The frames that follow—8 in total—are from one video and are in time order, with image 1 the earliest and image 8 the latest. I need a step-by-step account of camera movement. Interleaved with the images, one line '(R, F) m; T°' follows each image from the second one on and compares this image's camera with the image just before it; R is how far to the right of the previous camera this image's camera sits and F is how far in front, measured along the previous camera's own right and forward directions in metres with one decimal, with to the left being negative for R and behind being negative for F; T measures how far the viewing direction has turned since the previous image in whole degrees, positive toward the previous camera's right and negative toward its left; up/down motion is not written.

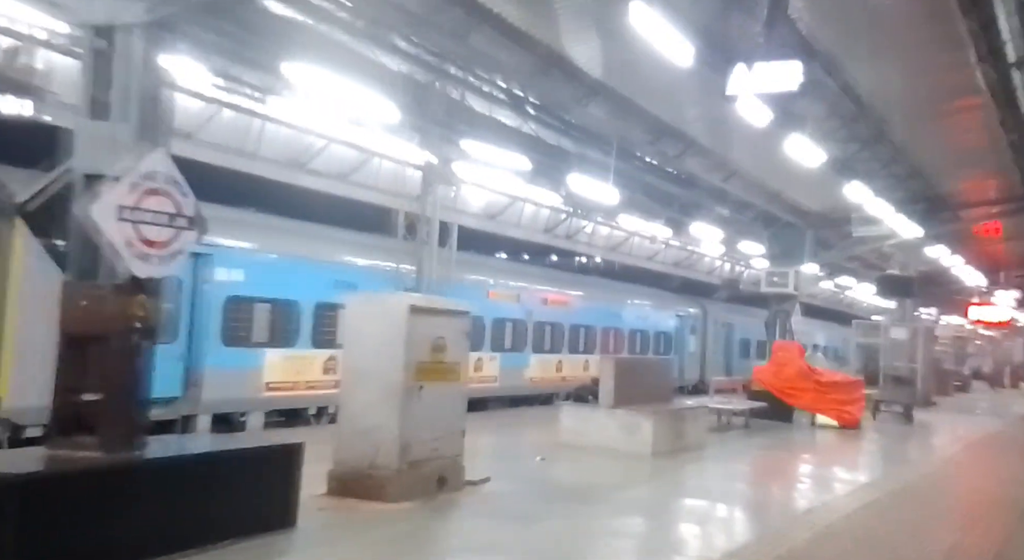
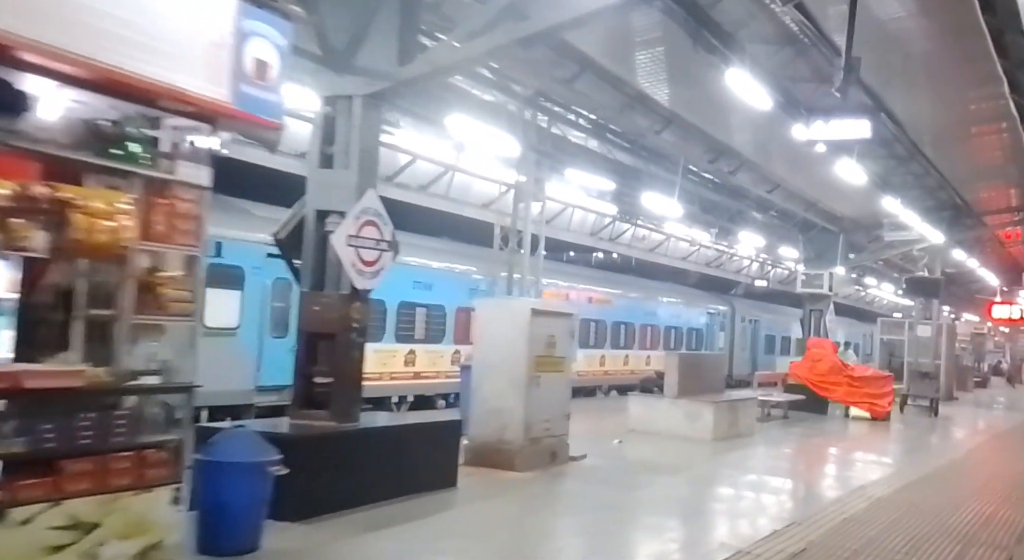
(-1.0, -1.8) m; -1°
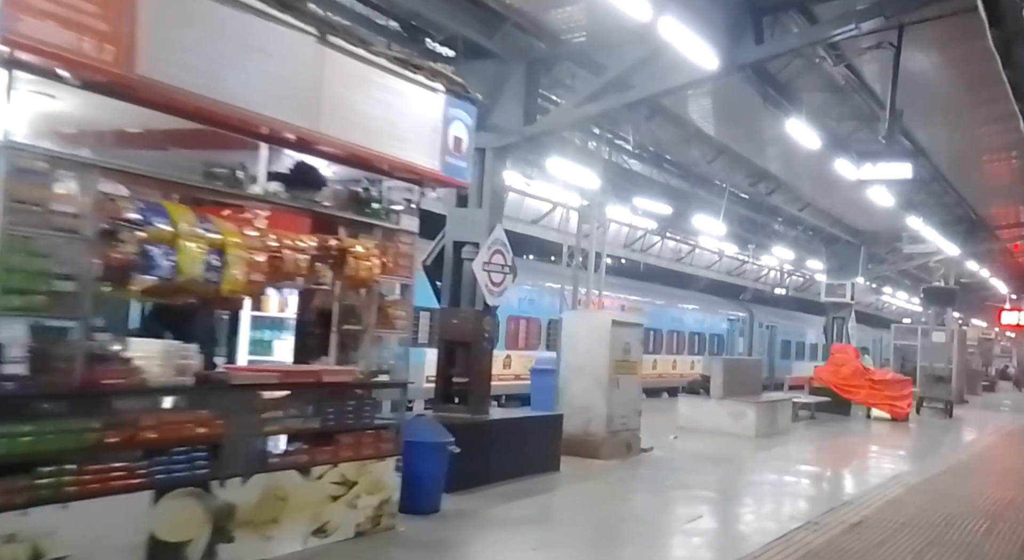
(-1.0, -1.8) m; -1°
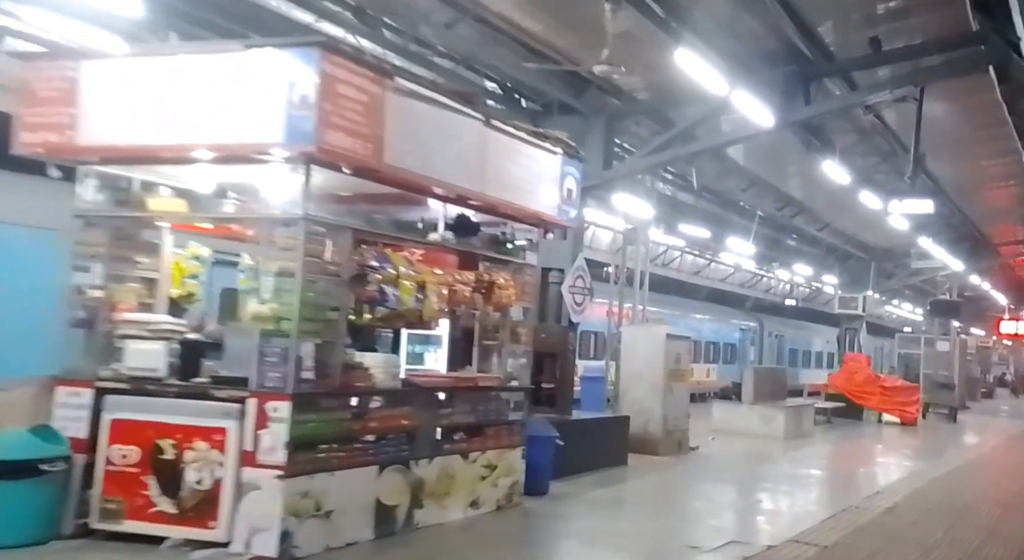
(-1.0, -1.7) m; 0°
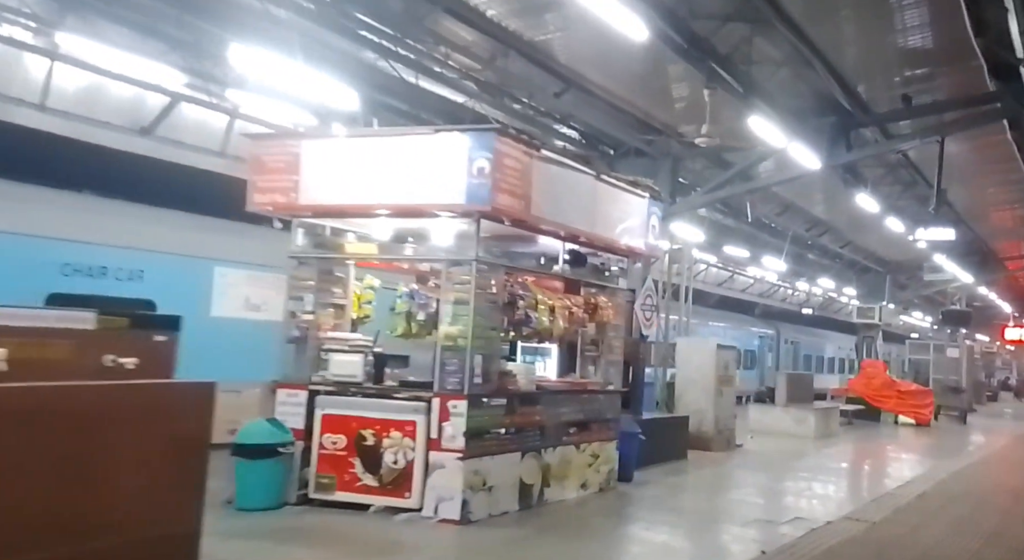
(-1.0, -1.8) m; 0°
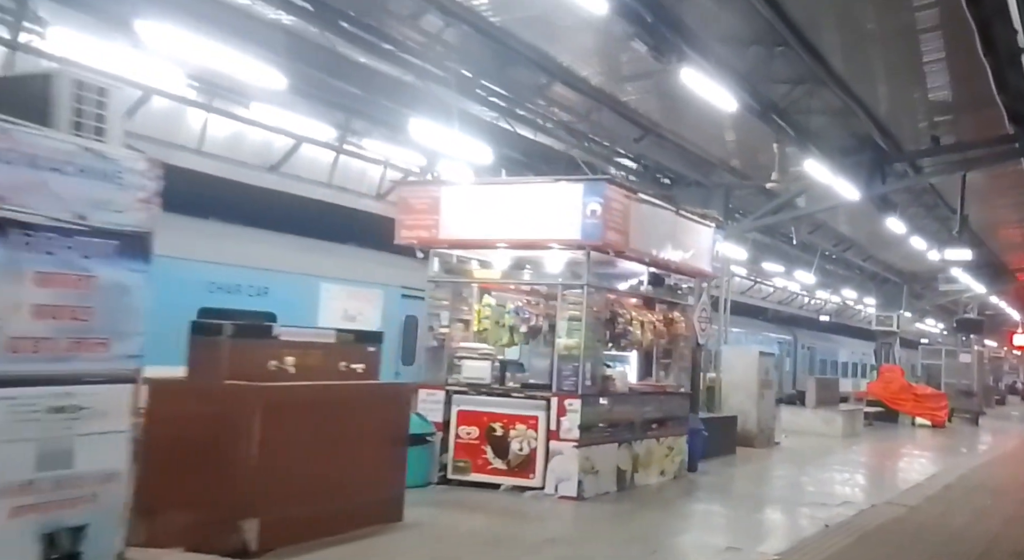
(-1.0, -1.7) m; 0°
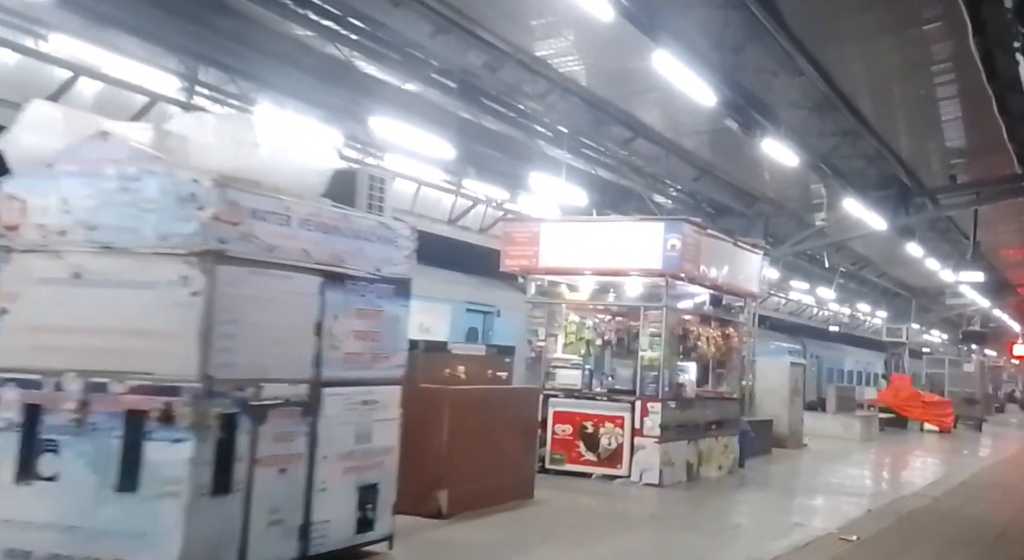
(-1.1, -1.9) m; 0°
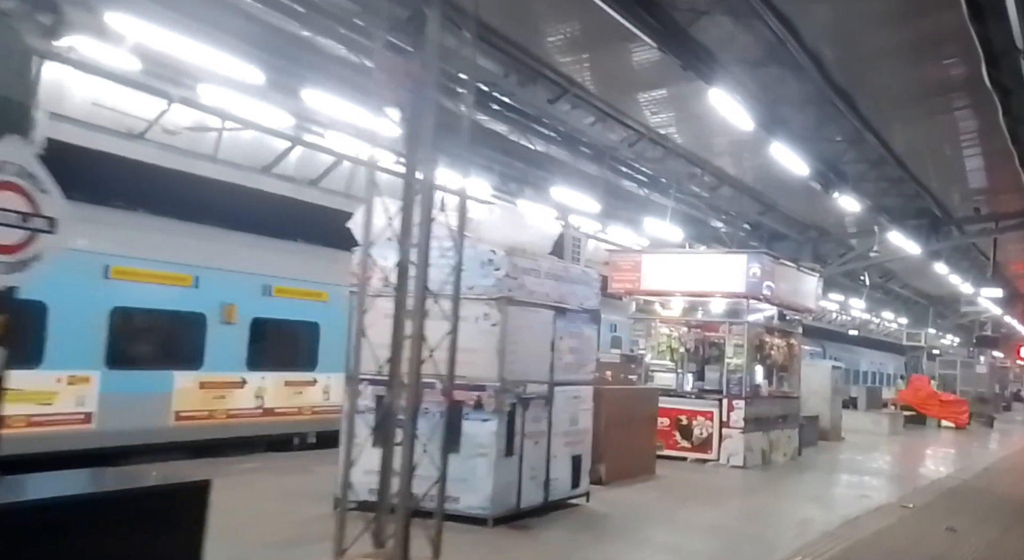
(-1.4, -2.6) m; -1°
